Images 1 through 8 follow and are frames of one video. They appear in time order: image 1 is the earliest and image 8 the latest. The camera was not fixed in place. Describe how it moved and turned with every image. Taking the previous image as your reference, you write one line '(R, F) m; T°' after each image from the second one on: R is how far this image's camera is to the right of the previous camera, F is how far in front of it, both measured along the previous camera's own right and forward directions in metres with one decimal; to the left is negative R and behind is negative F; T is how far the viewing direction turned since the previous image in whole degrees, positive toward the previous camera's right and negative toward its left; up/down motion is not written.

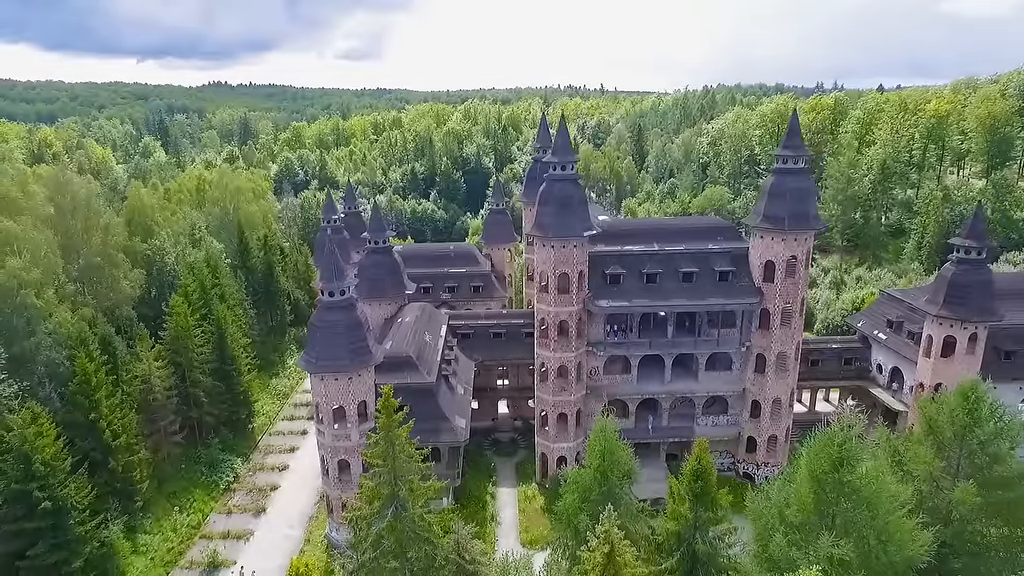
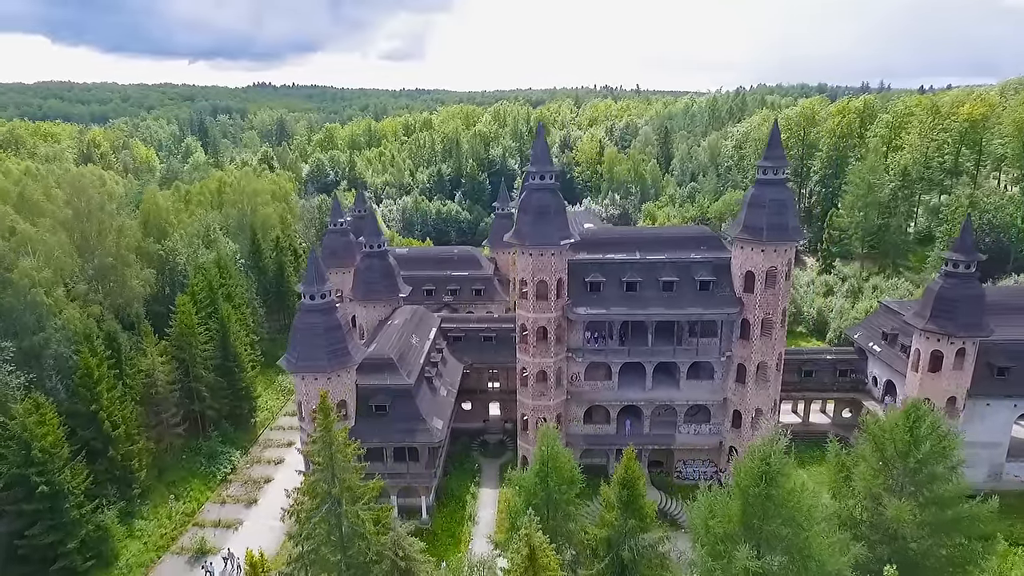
(+3.3, -0.8) m; -3°
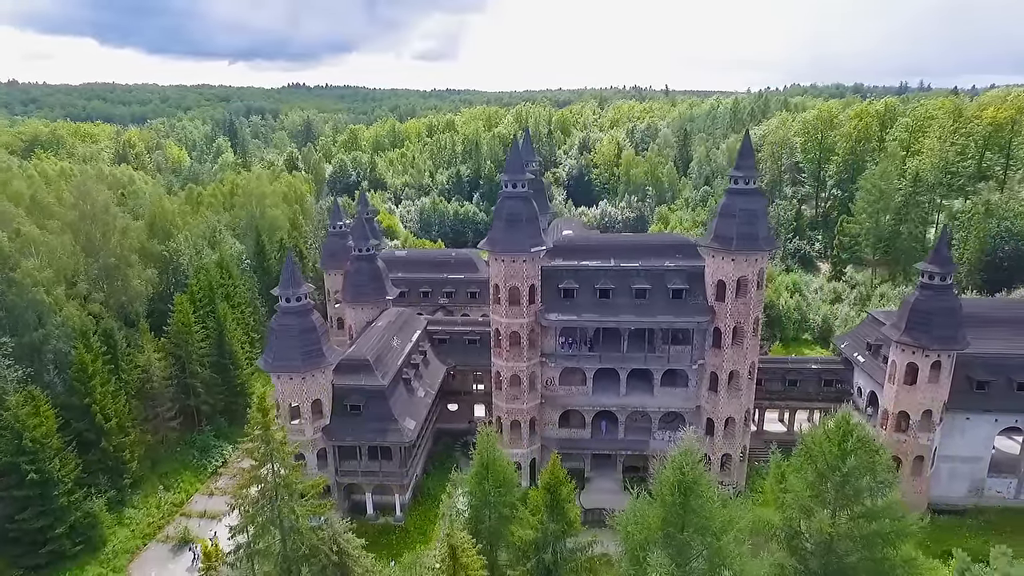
(+3.4, -0.7) m; -3°
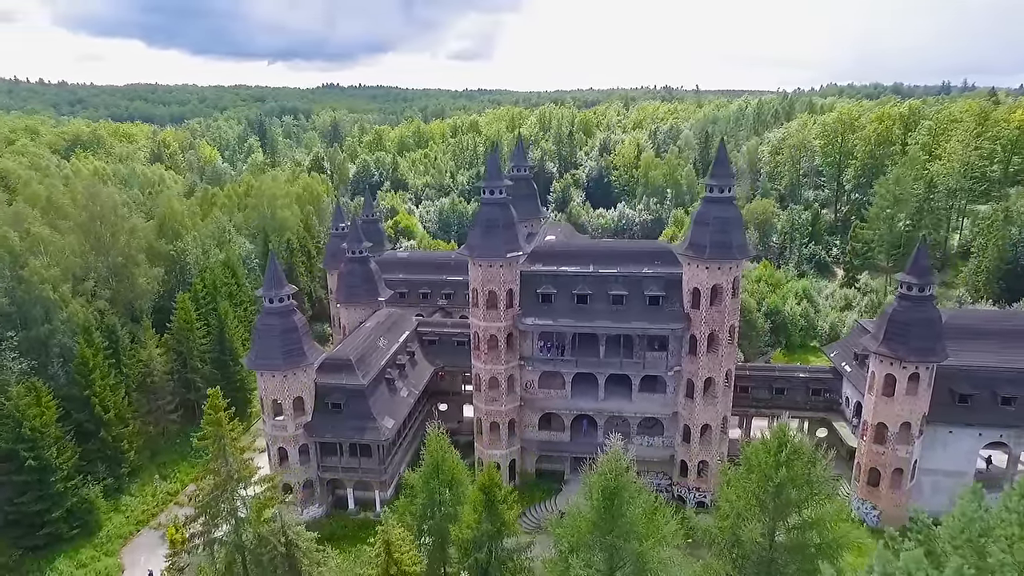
(+3.2, -0.7) m; -3°
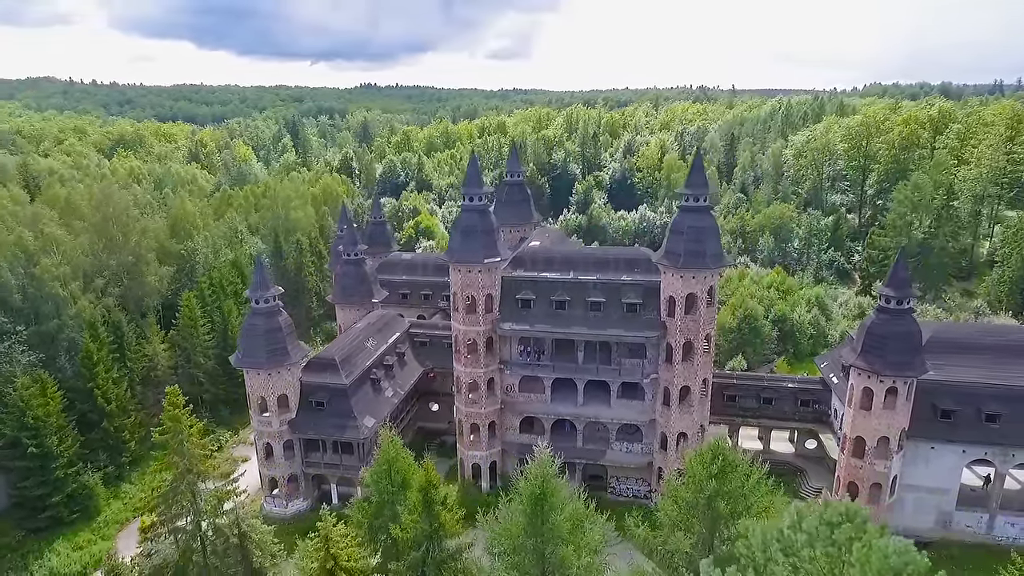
(+3.5, -0.6) m; -3°
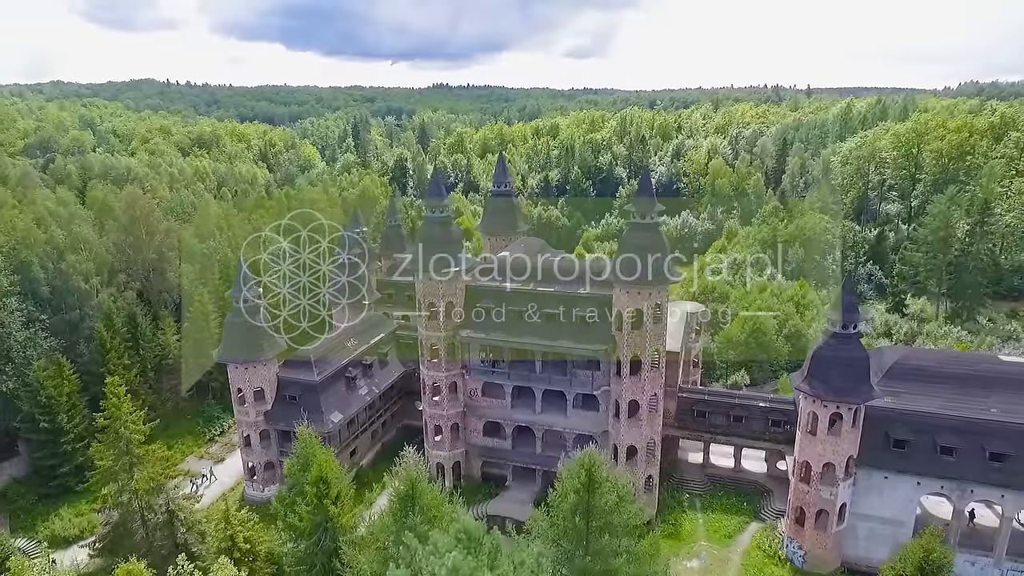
(+7.1, -1.1) m; -6°
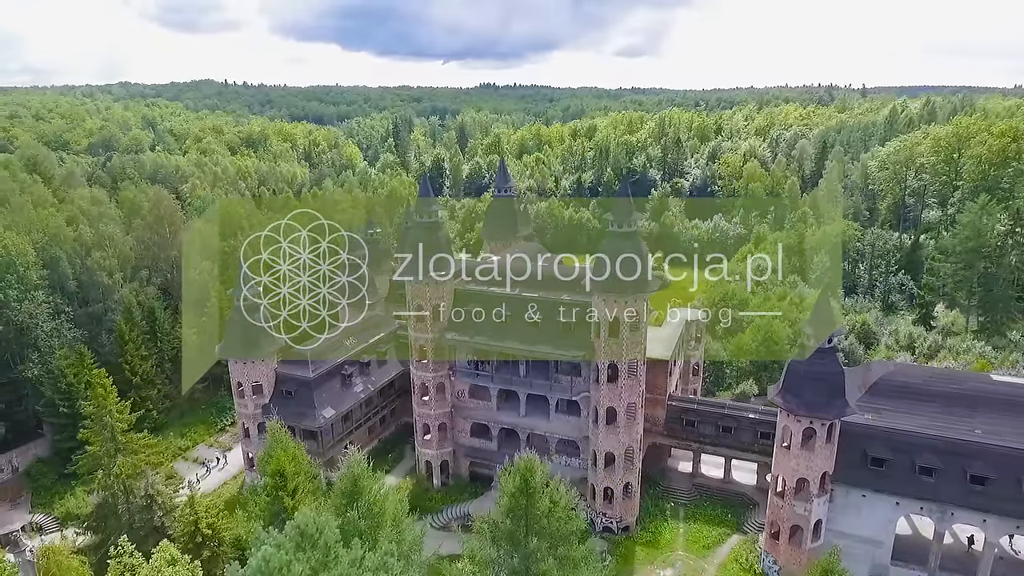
(+4.0, -0.6) m; -4°
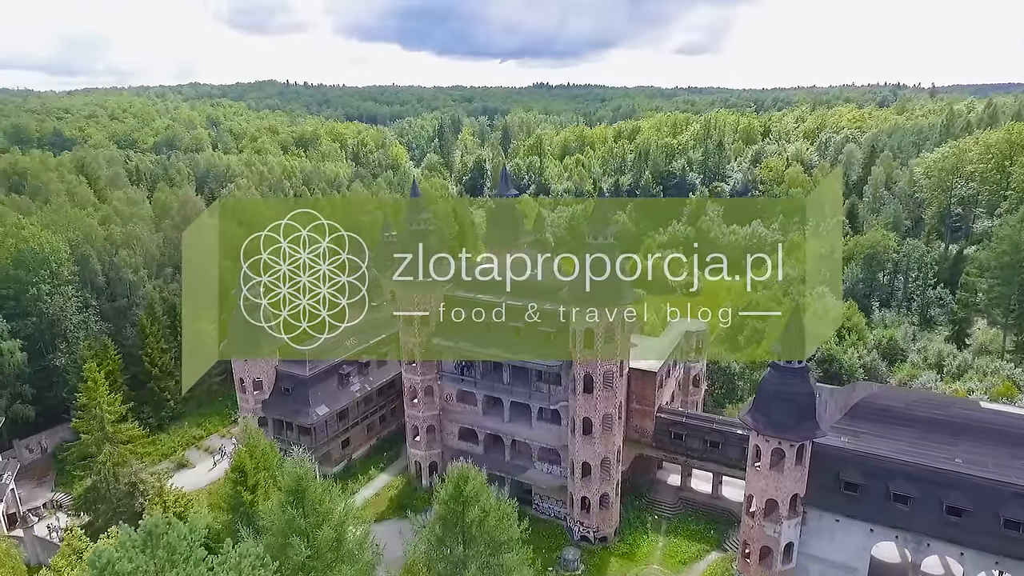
(+4.5, -0.4) m; -5°
